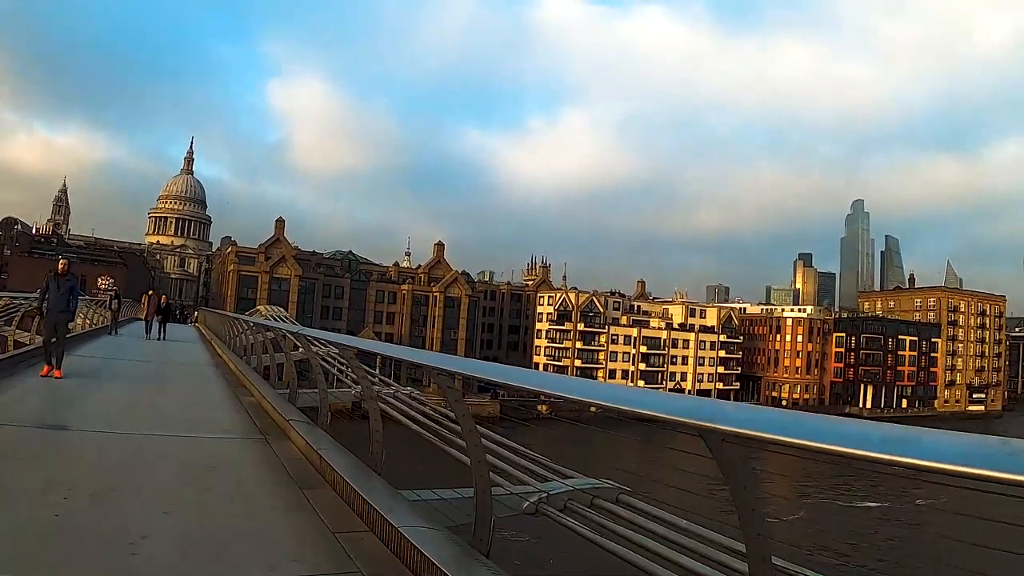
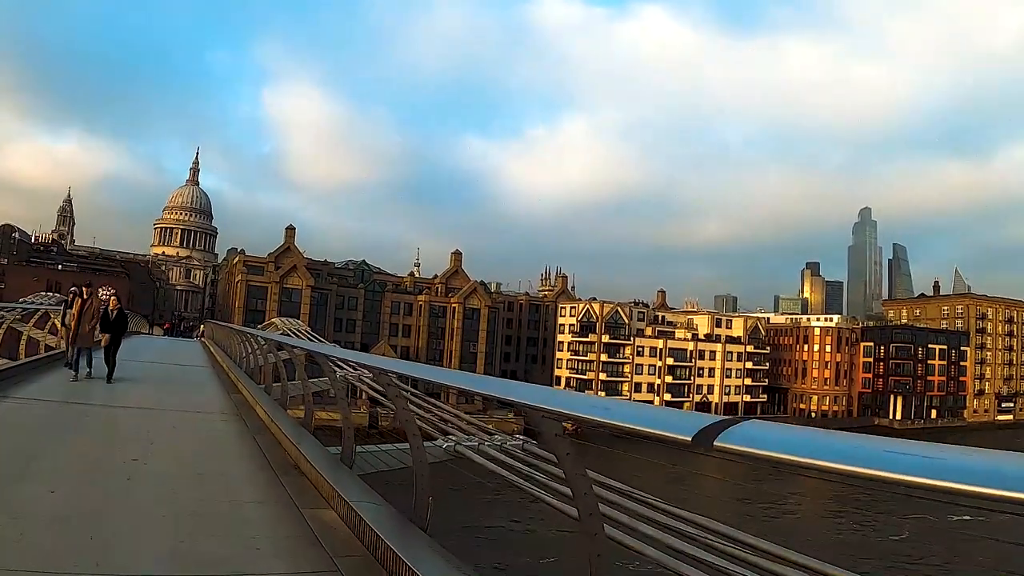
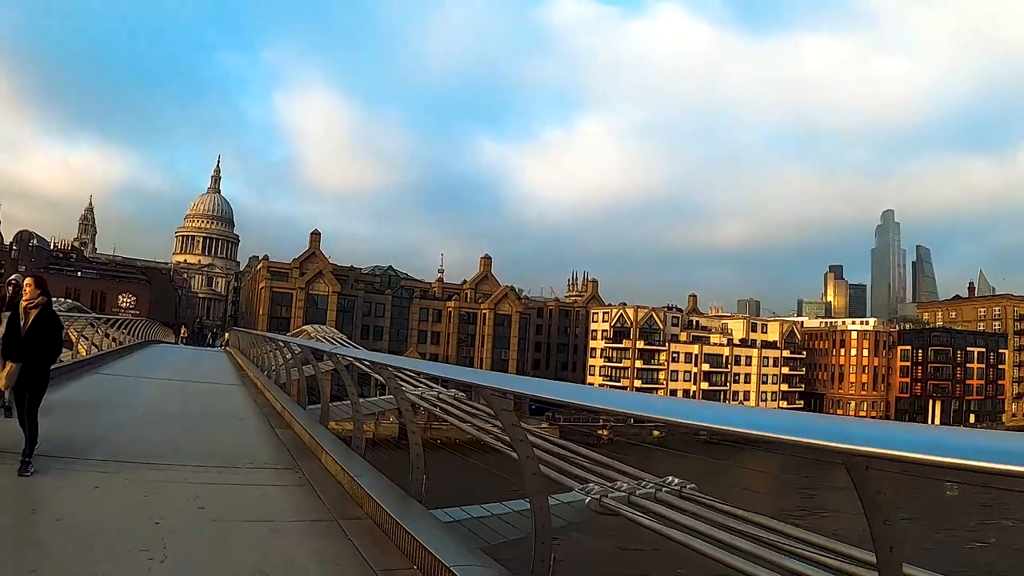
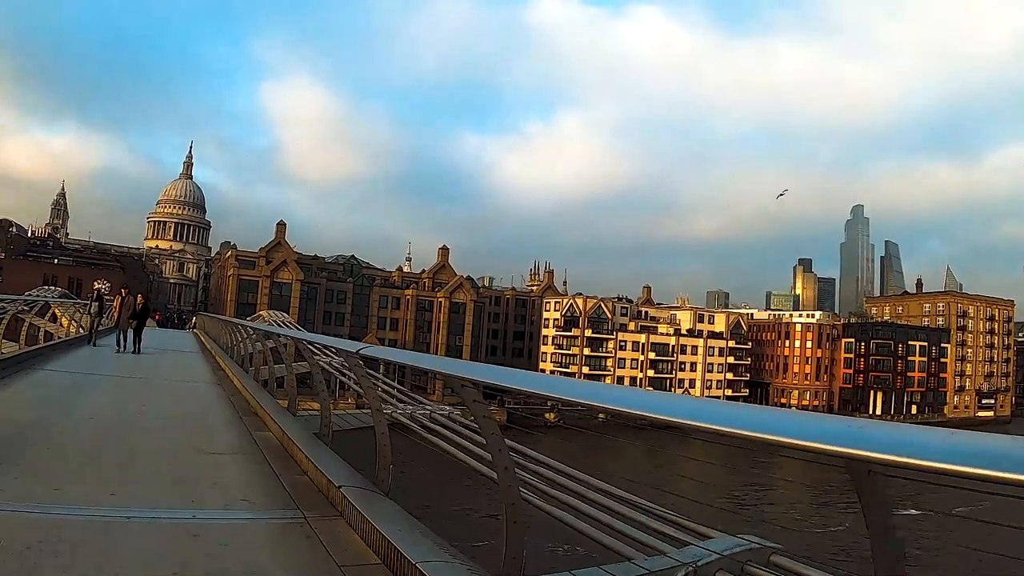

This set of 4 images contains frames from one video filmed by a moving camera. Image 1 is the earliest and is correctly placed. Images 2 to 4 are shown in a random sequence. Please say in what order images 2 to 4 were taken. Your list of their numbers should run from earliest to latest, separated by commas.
4, 2, 3
